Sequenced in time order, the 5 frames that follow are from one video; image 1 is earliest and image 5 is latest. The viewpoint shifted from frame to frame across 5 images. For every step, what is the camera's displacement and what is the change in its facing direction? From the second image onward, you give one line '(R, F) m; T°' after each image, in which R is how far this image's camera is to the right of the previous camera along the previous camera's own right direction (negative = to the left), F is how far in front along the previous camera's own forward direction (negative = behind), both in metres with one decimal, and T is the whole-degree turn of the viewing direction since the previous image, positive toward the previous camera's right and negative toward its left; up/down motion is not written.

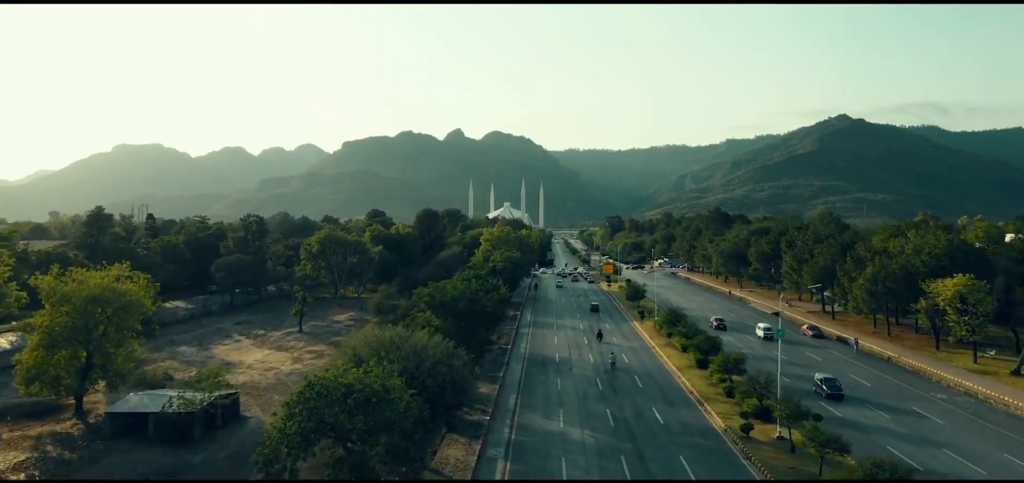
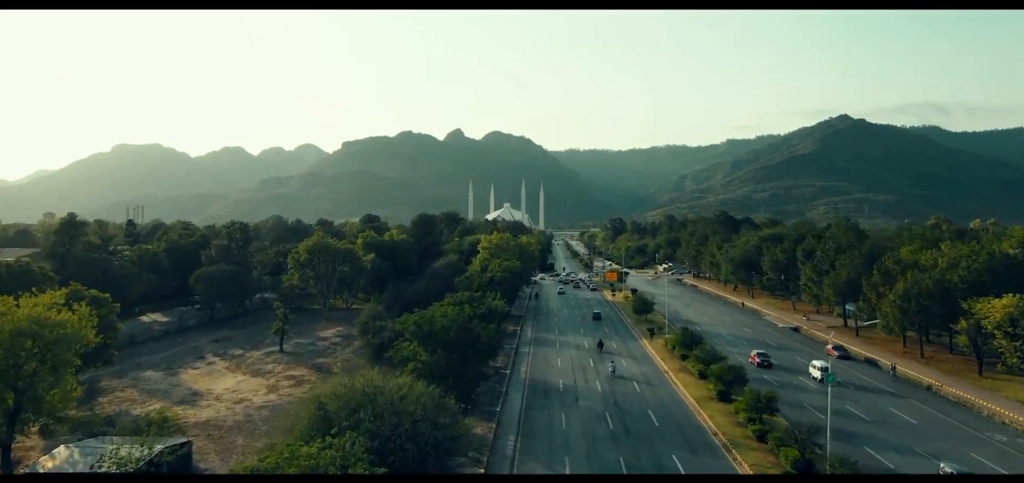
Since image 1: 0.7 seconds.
(0.0, +0.4) m; 0°
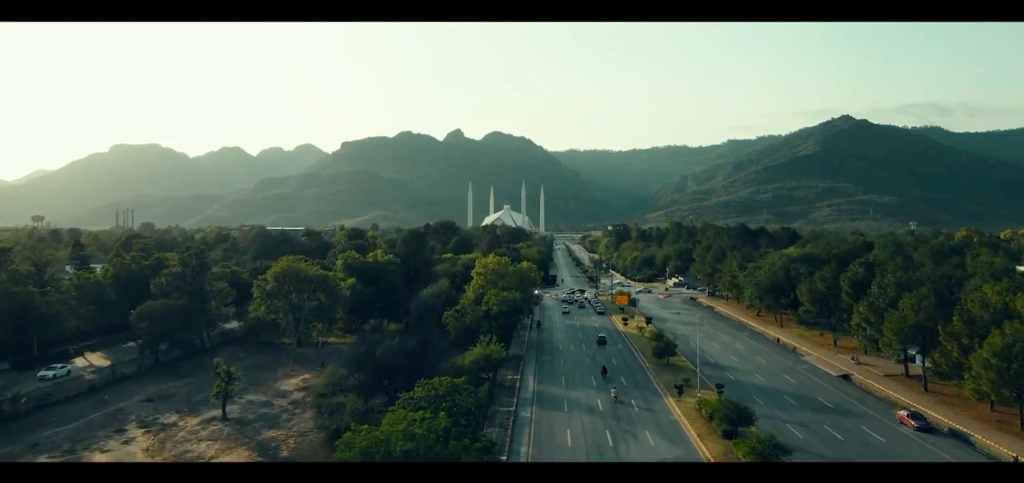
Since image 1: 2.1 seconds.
(0.0, +1.0) m; 0°
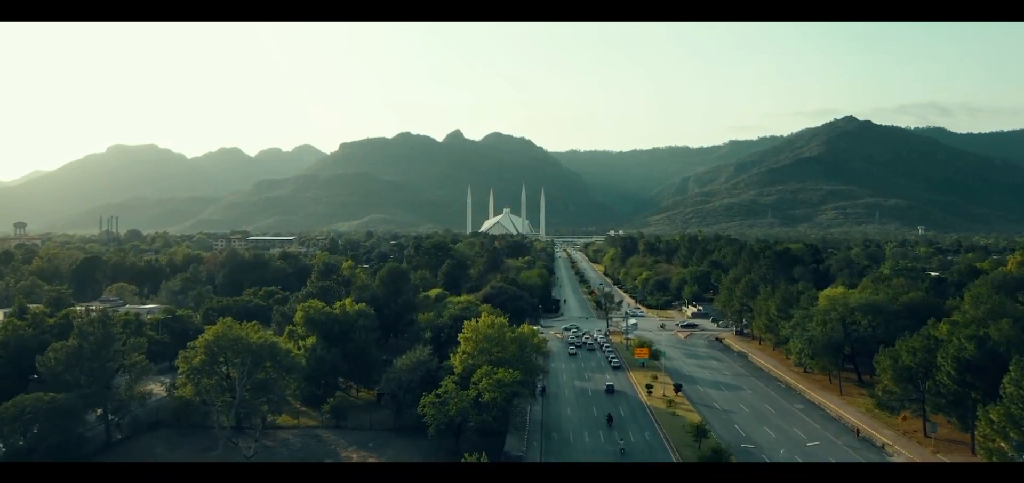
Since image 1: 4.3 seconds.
(0.0, +1.4) m; 0°
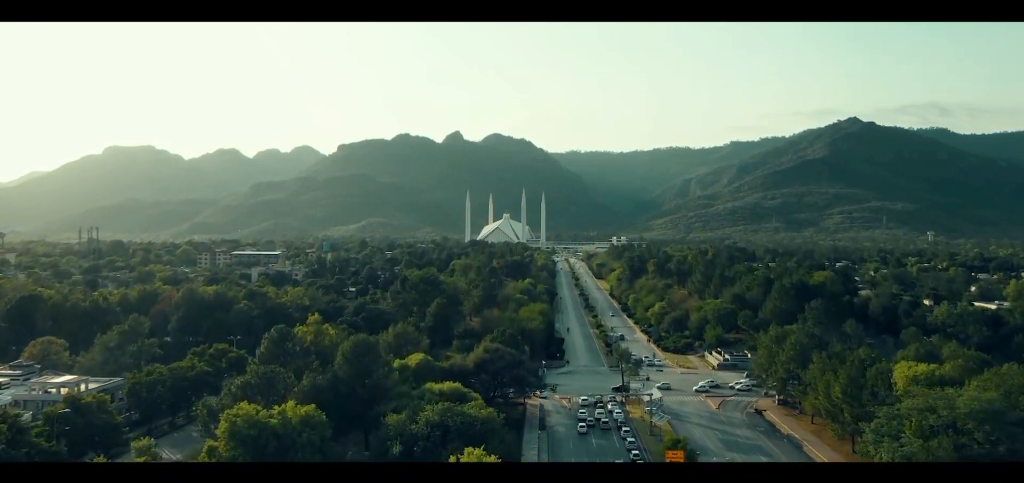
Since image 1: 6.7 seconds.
(0.0, +1.6) m; 0°
